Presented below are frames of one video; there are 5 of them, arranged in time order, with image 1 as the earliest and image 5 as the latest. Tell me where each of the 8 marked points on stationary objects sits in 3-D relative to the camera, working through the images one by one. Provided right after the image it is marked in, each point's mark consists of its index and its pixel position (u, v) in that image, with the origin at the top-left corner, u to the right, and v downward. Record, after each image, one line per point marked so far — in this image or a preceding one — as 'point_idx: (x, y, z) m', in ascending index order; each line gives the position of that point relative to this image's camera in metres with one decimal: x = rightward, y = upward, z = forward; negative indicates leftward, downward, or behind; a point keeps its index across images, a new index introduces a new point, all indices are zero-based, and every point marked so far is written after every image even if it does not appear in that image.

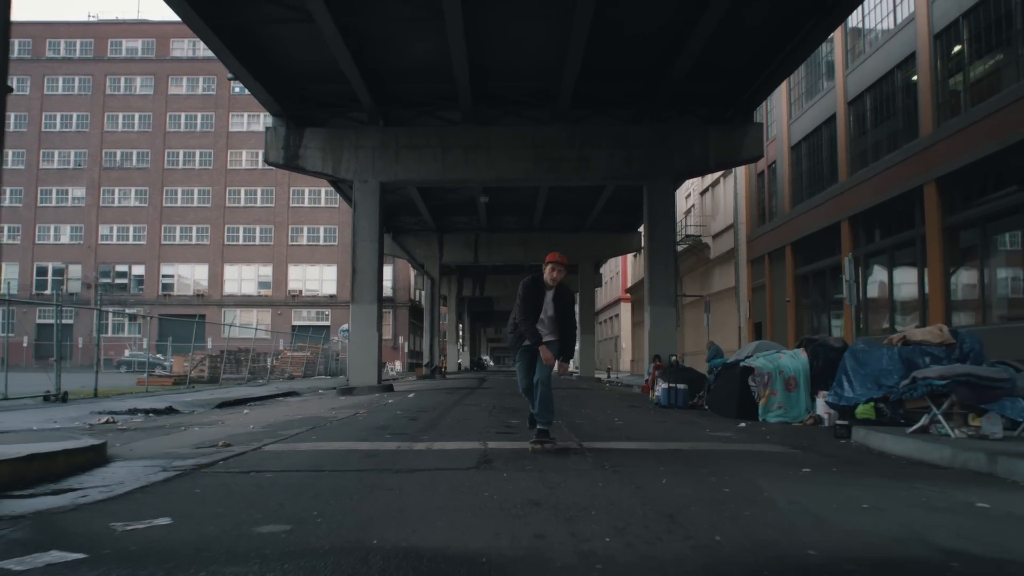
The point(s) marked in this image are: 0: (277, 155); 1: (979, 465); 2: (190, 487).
0: (-4.5, +2.6, +18.6) m
1: (+2.4, -0.9, +4.9) m
2: (-1.4, -0.9, +4.1) m
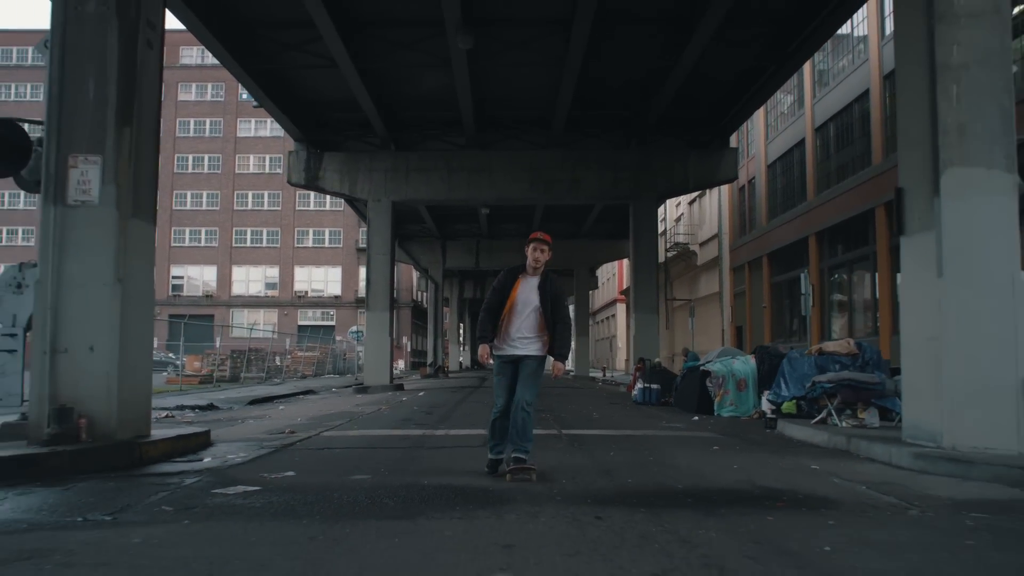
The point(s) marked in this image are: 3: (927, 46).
0: (-4.6, +2.4, +20.6) m
1: (+2.4, -1.1, +6.9) m
2: (-1.4, -1.1, +6.1) m
3: (+2.7, +1.6, +6.2) m
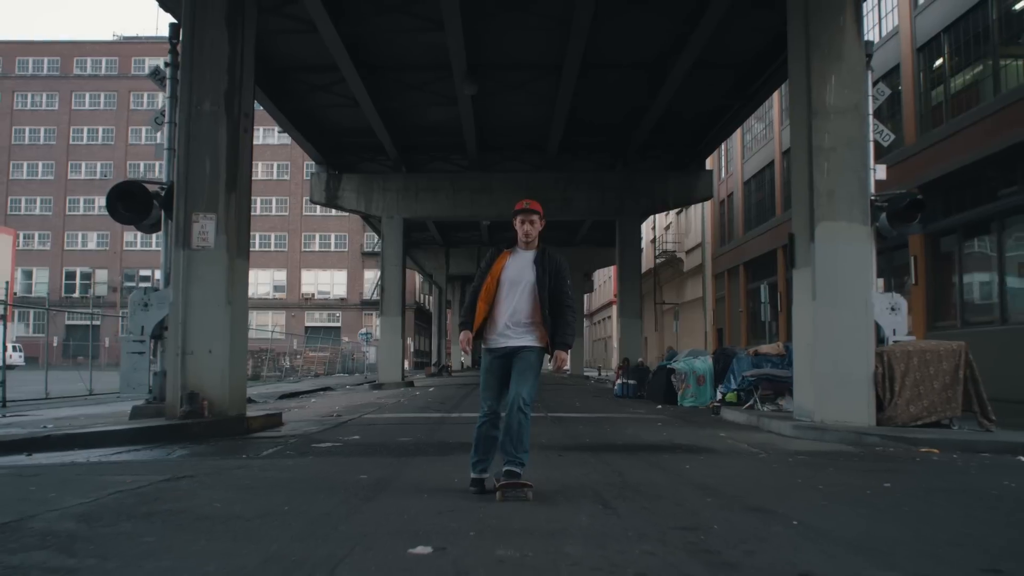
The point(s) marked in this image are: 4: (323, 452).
0: (-4.6, +2.2, +23.0) m
1: (+2.4, -1.3, +9.3) m
2: (-1.4, -1.2, +8.5) m
3: (+2.6, +1.4, +8.6) m
4: (-1.3, -1.1, +6.5) m
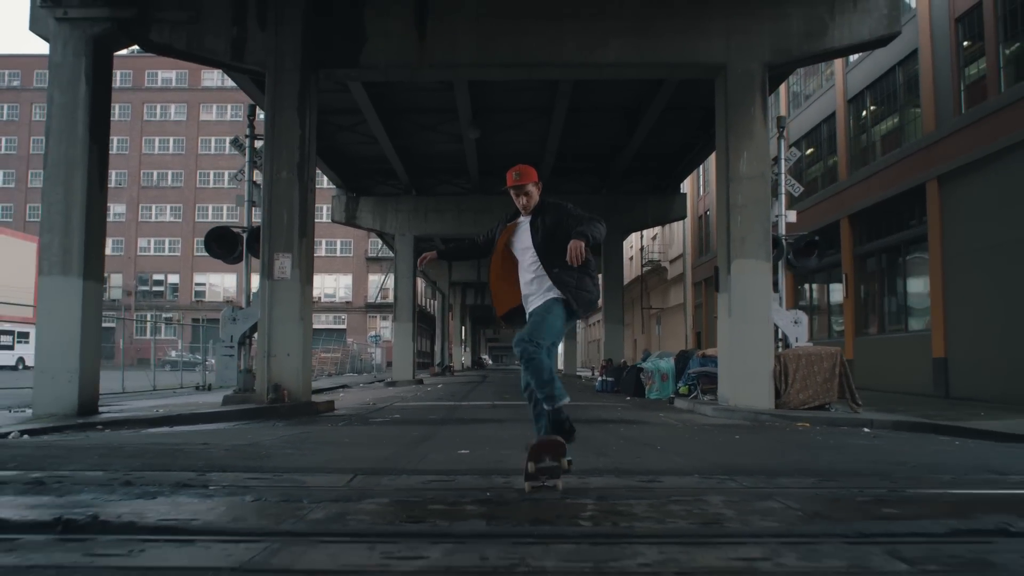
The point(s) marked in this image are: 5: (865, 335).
0: (-4.7, +2.0, +26.0) m
1: (+2.3, -1.5, +12.3) m
2: (-1.5, -1.5, +11.5) m
3: (+2.6, +1.2, +11.6) m
4: (-1.3, -1.3, +9.5) m
5: (+6.7, -0.9, +18.3) m
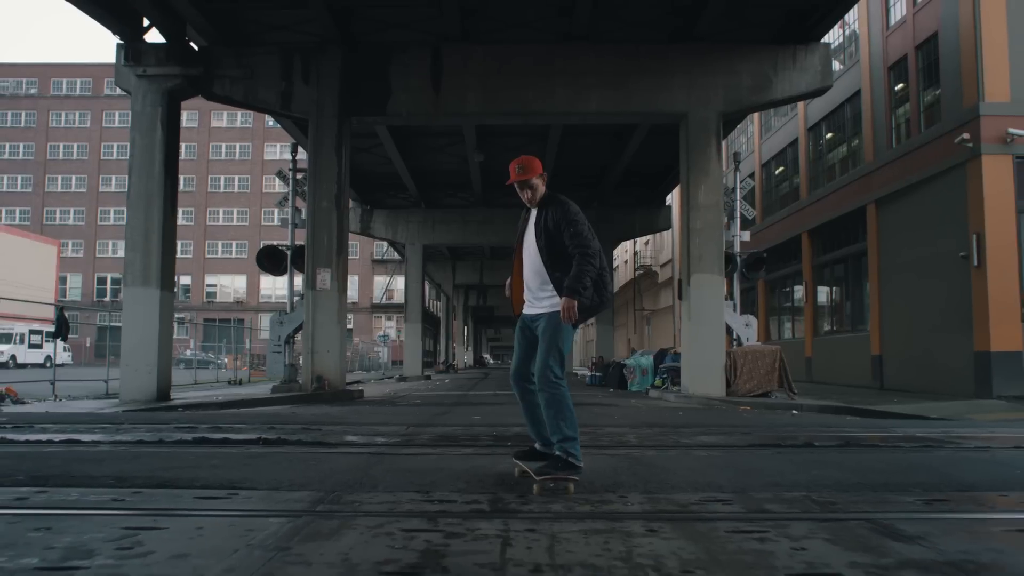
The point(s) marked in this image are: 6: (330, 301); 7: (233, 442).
0: (-4.7, +1.9, +28.5) m
1: (+2.3, -1.7, +14.8) m
2: (-1.5, -1.6, +14.0) m
3: (+2.6, +1.0, +14.1) m
4: (-1.3, -1.5, +12.0) m
5: (+6.7, -1.0, +20.7) m
6: (-2.6, -0.2, +13.8) m
7: (-1.6, -0.9, +5.6) m
